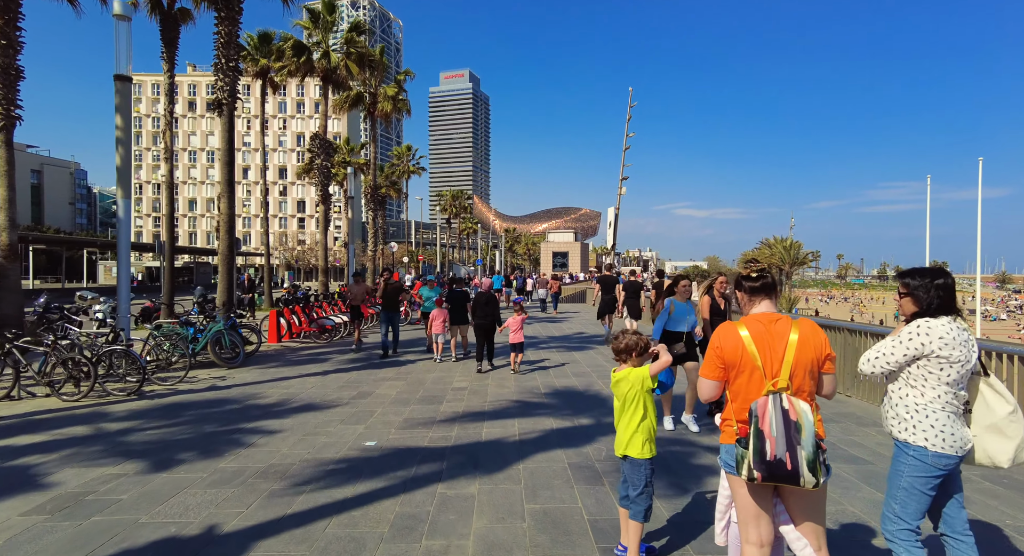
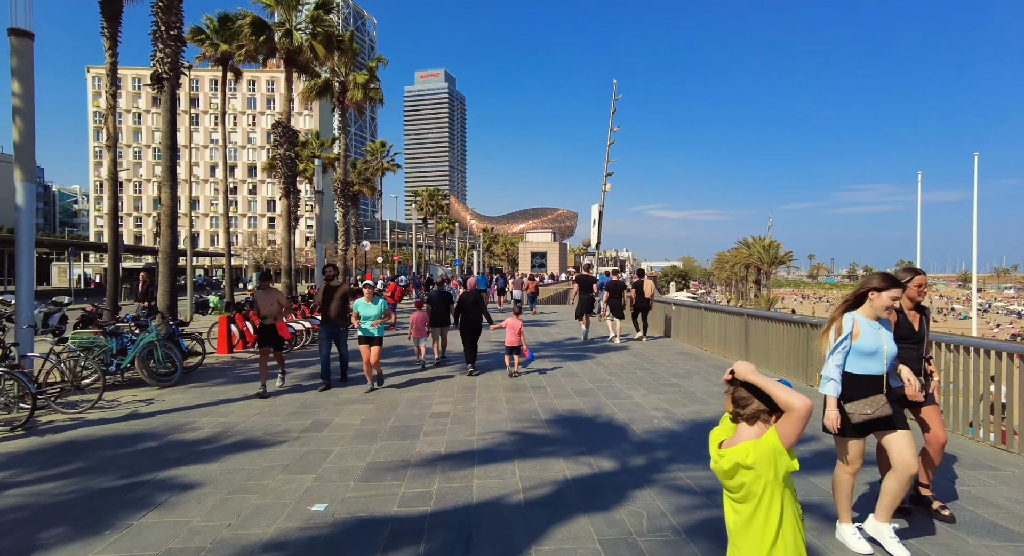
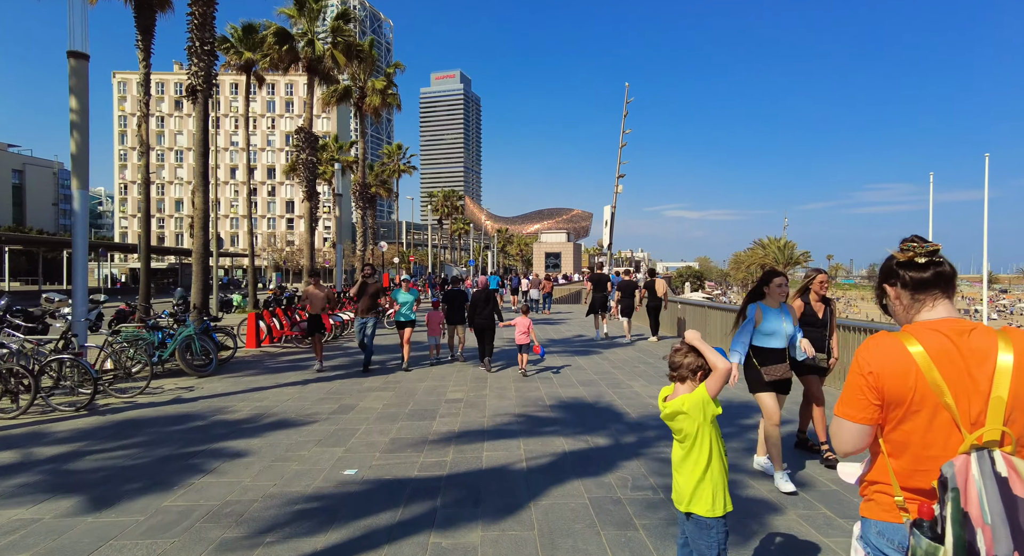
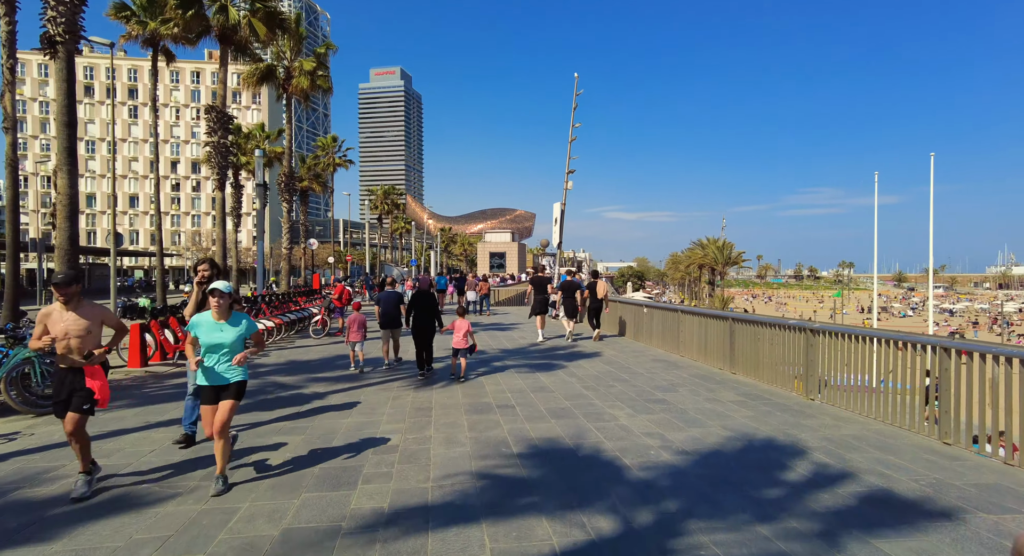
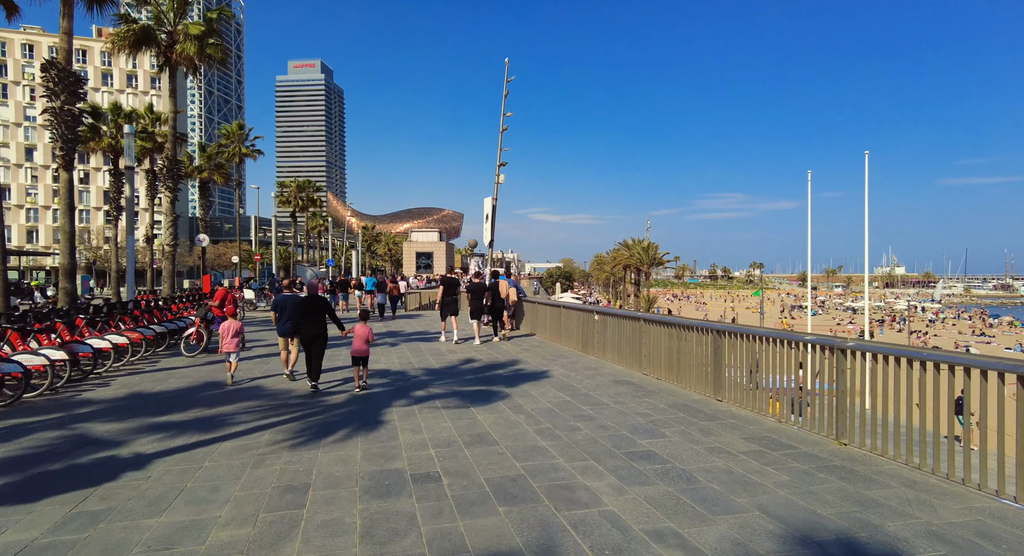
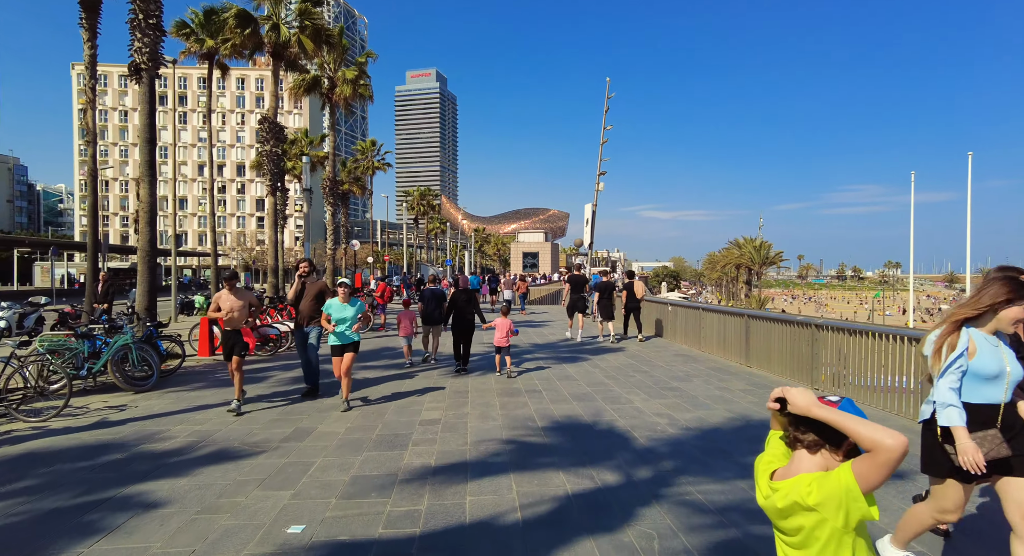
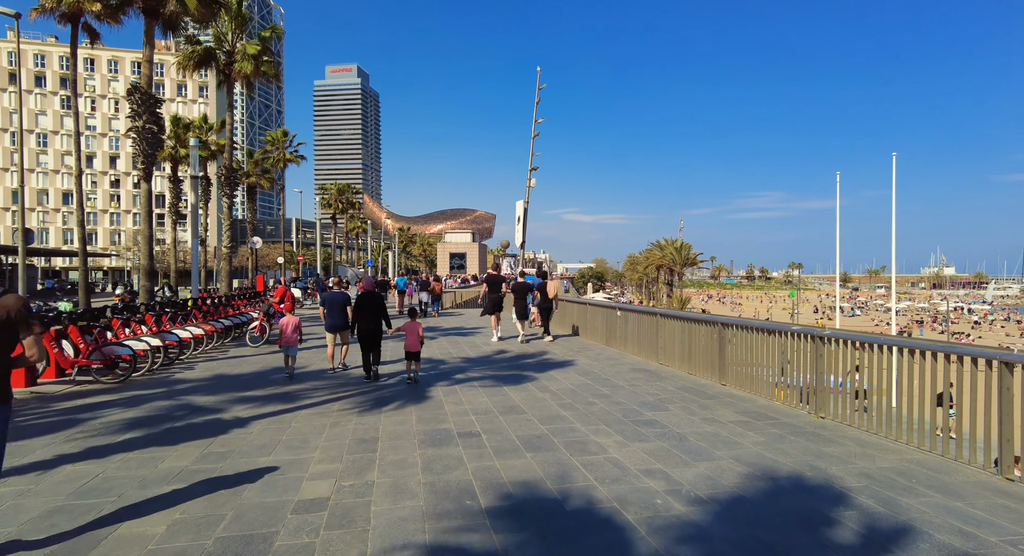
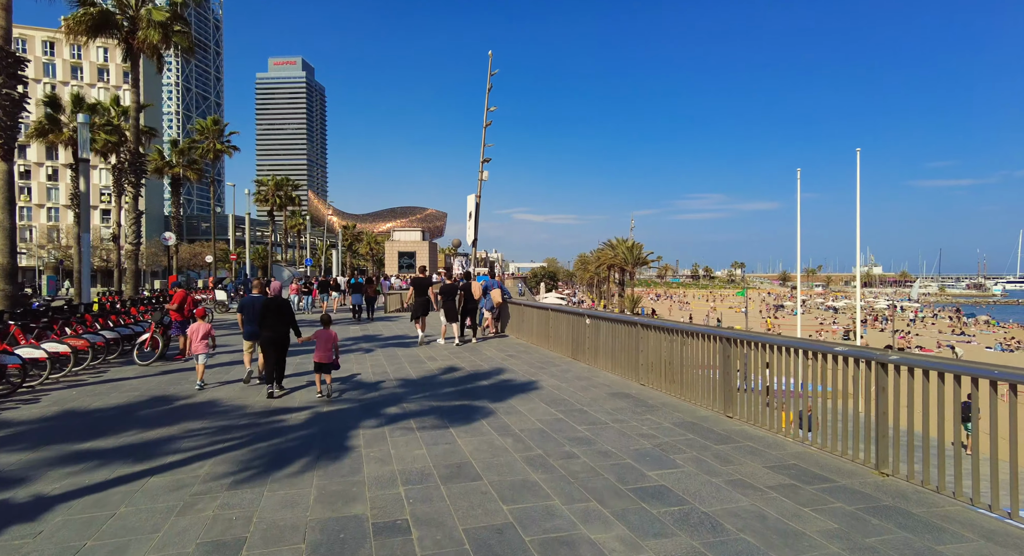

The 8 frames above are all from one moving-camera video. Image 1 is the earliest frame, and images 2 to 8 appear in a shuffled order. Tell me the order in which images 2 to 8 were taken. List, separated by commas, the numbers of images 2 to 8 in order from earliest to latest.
3, 2, 6, 4, 7, 5, 8
